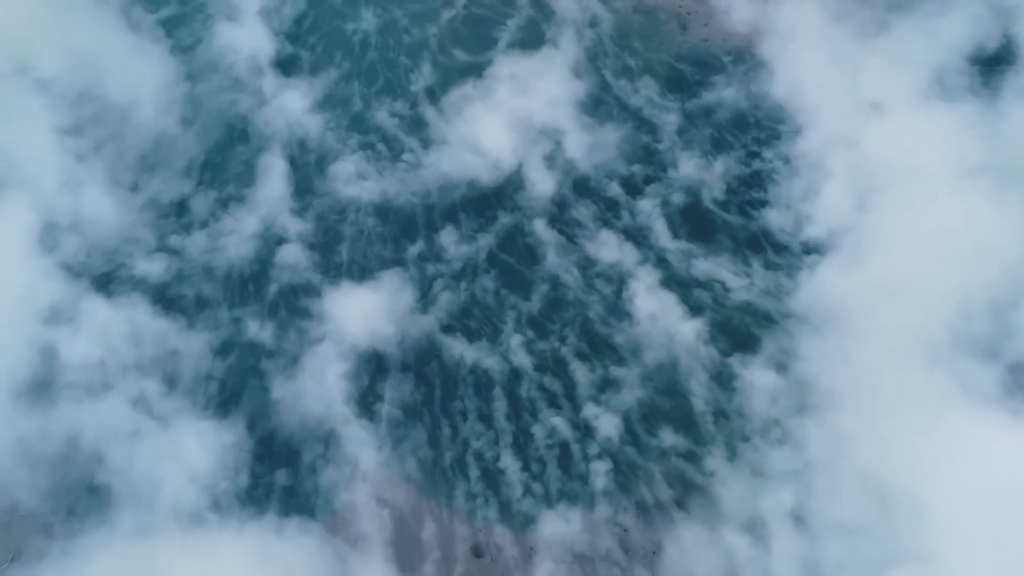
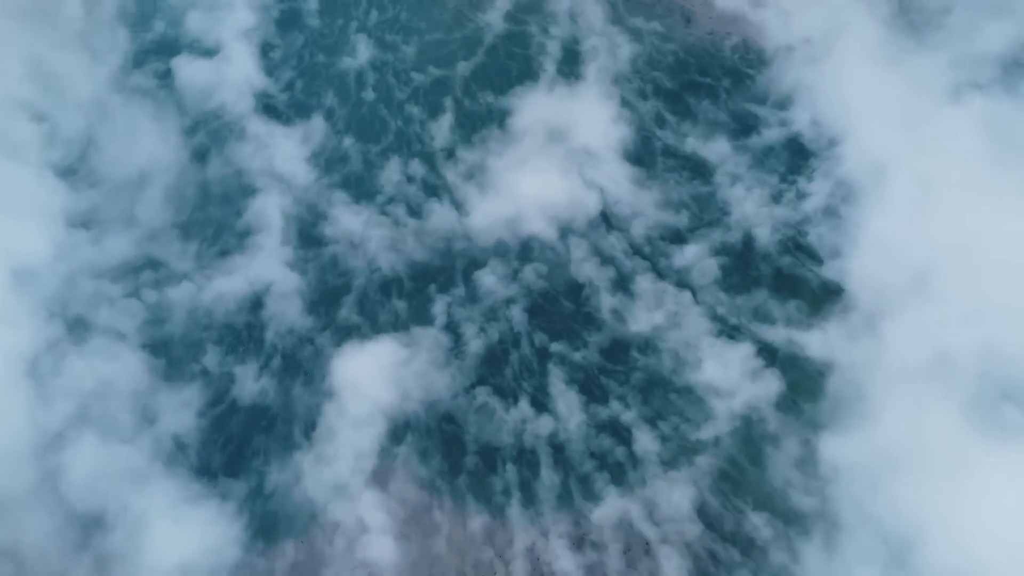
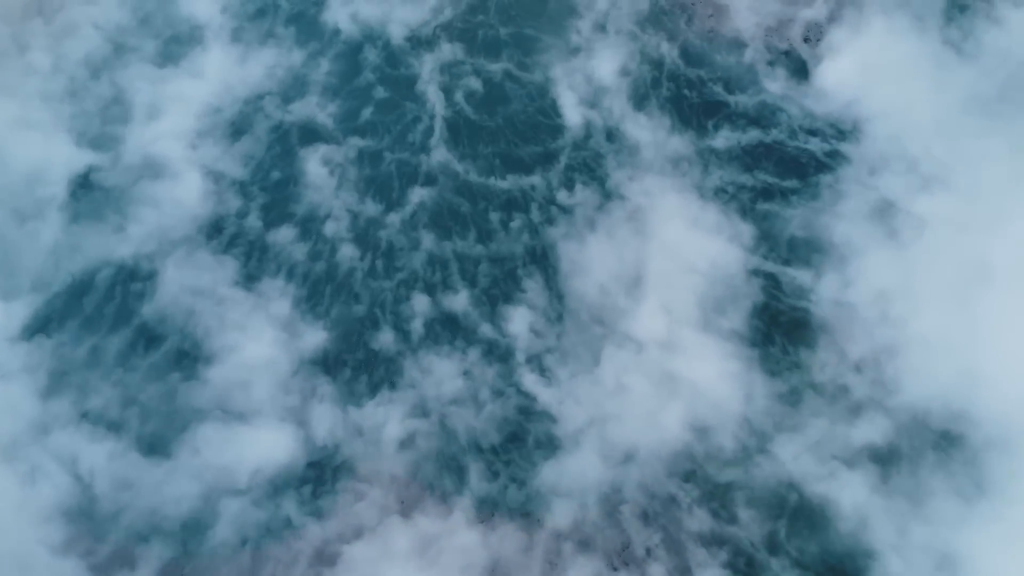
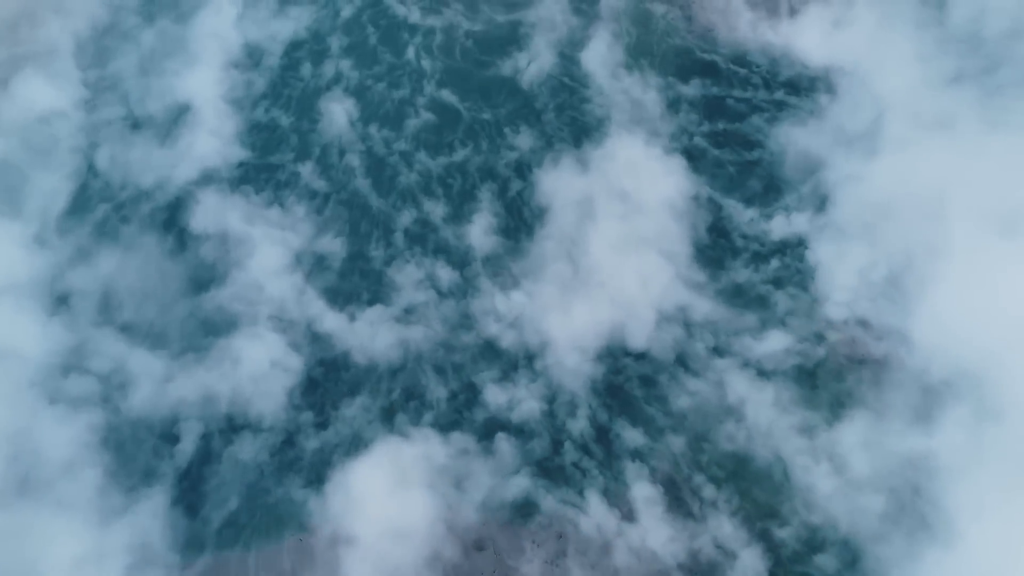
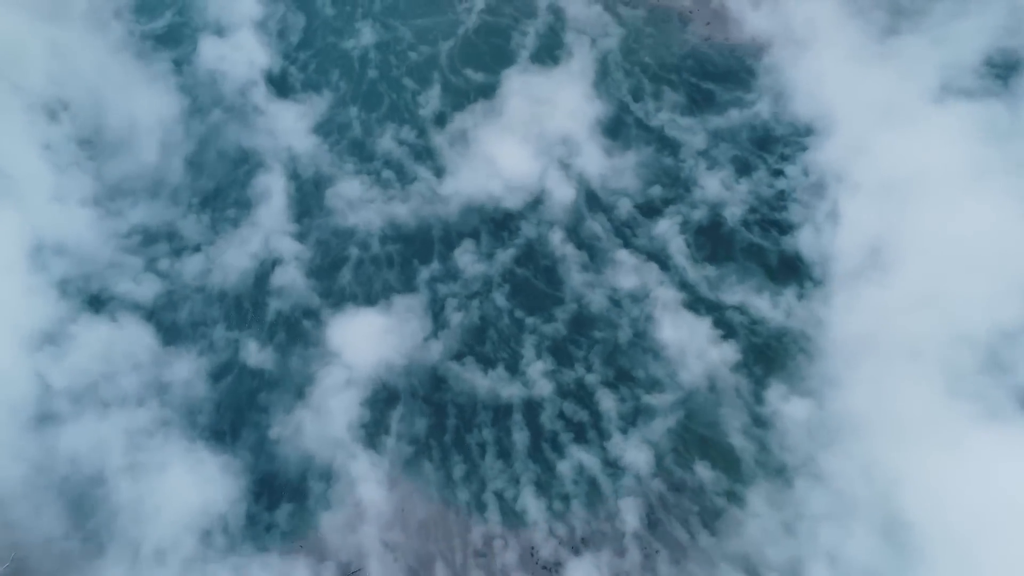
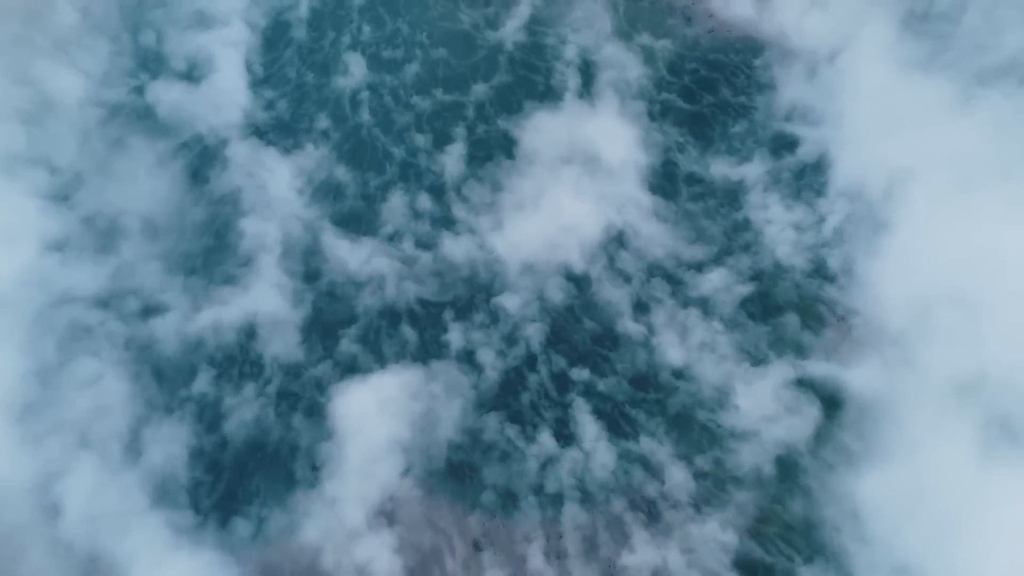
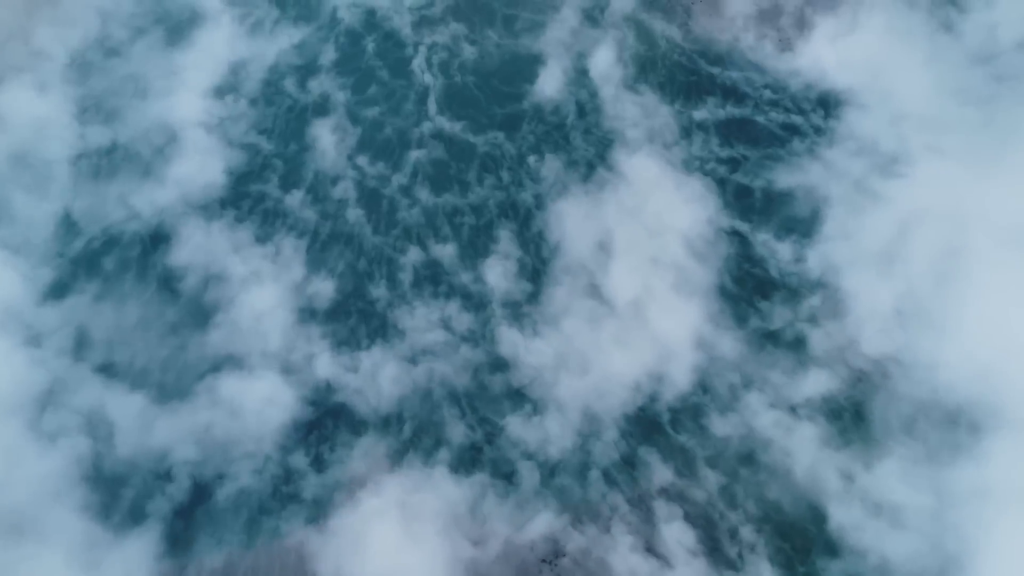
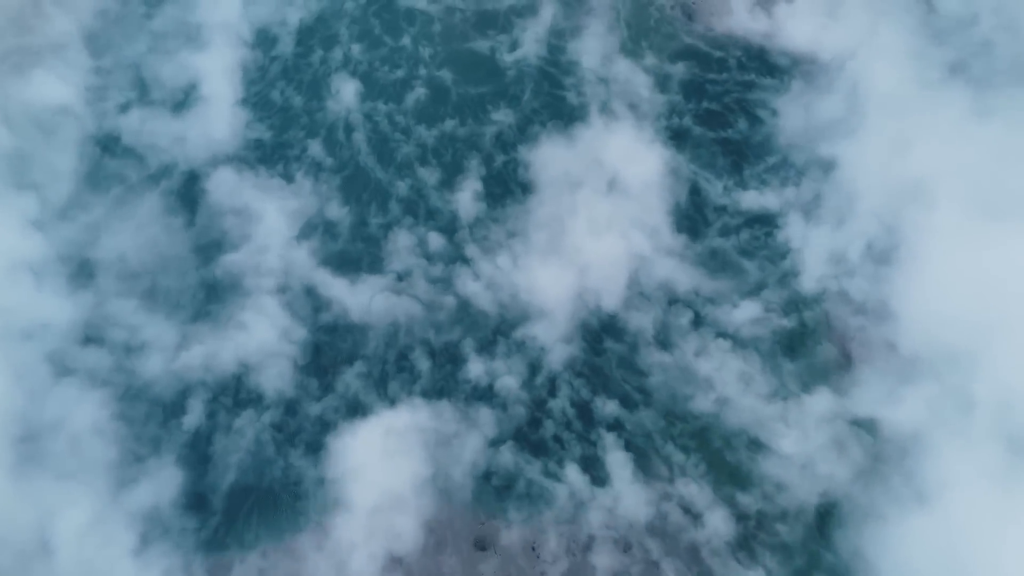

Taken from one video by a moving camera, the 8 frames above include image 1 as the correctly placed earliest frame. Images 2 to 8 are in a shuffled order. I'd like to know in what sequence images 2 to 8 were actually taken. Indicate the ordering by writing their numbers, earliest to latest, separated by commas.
5, 2, 6, 8, 4, 7, 3
